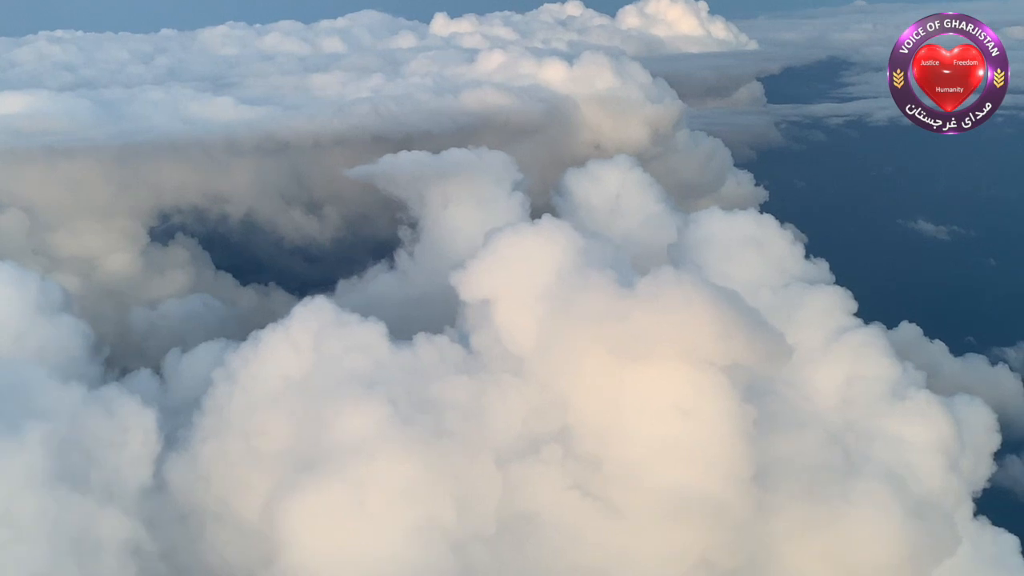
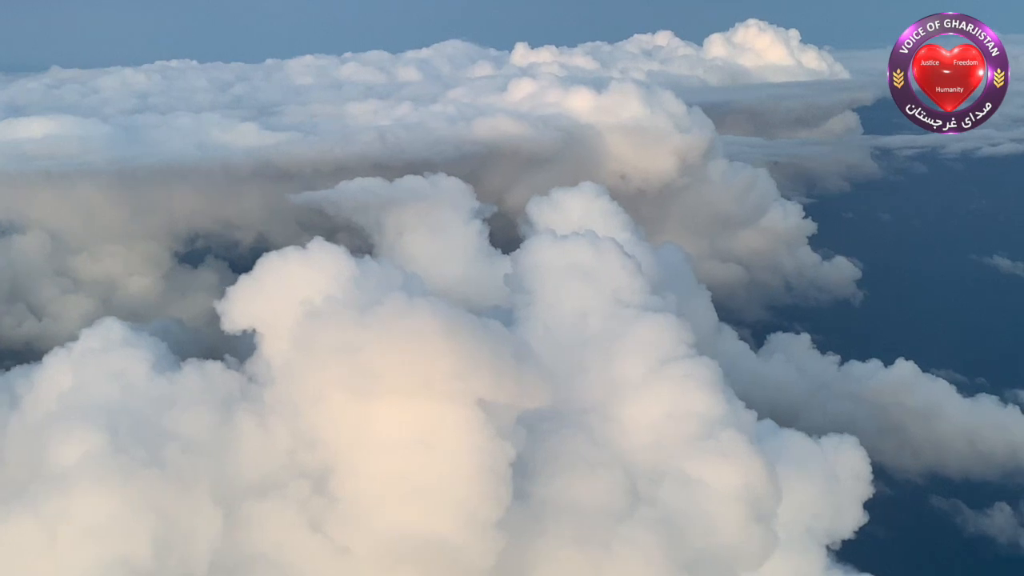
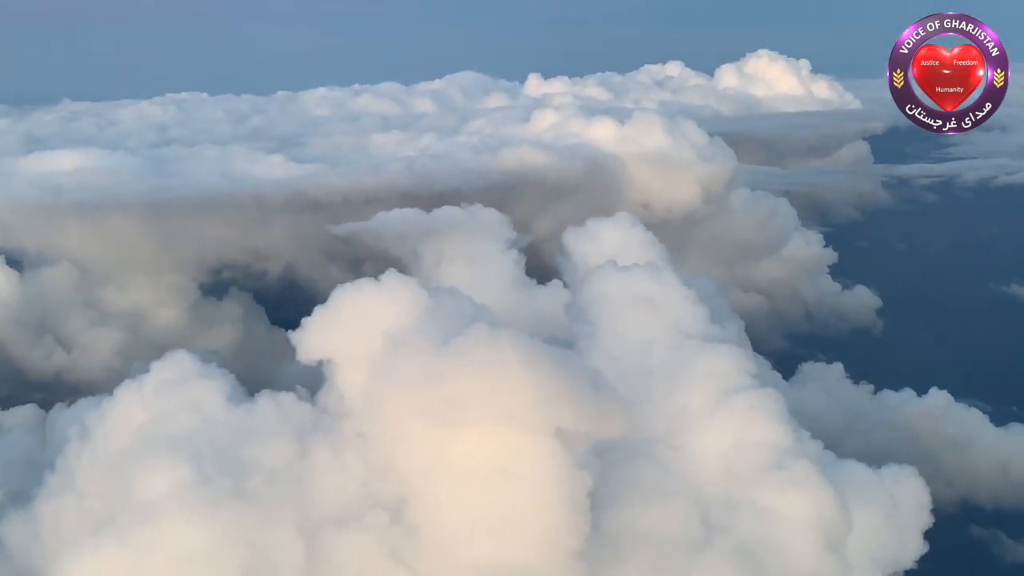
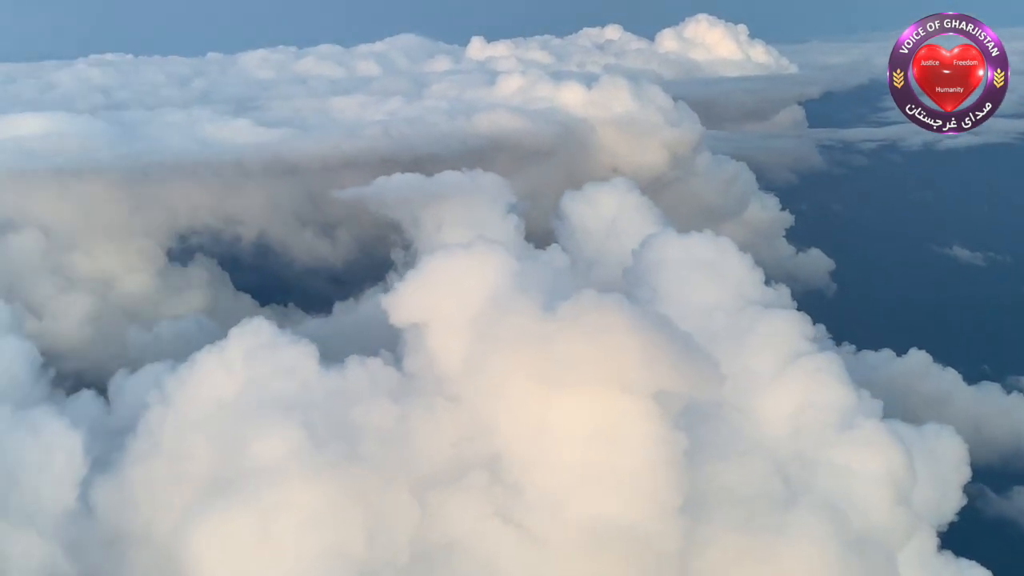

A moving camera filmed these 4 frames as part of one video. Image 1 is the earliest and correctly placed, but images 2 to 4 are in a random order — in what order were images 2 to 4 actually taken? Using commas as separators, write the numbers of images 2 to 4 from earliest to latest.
4, 3, 2
